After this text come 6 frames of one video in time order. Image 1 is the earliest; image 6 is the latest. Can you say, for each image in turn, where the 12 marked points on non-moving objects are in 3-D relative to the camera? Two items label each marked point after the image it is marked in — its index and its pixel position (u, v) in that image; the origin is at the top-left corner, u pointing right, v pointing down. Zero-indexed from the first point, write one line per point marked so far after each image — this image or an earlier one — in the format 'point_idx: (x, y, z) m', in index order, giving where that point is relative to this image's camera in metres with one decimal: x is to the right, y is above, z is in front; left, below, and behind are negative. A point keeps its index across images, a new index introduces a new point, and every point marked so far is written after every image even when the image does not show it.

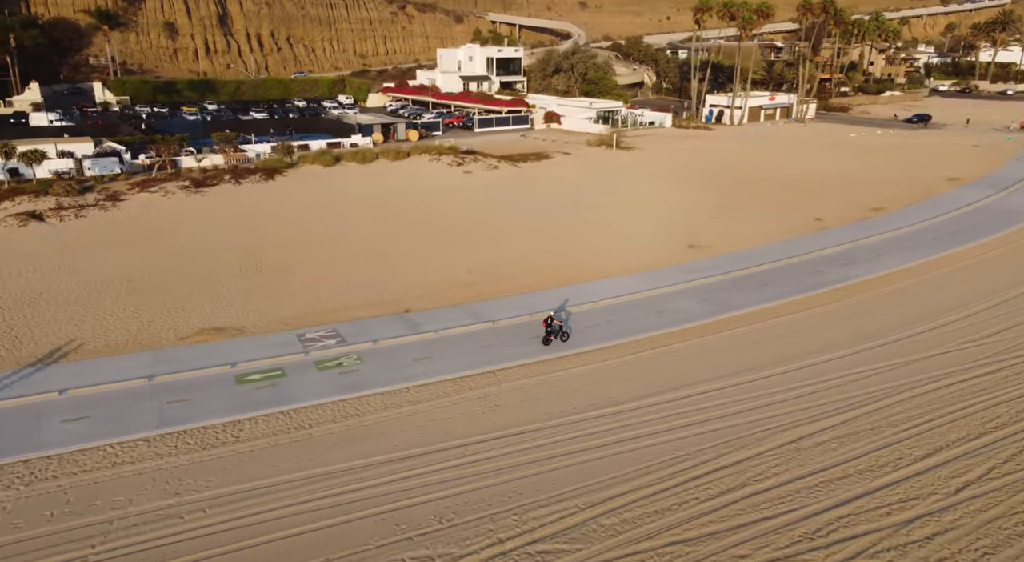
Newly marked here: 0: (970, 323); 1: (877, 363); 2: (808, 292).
0: (+11.2, -0.9, +17.4) m
1: (+7.6, -1.6, +14.9) m
2: (+8.1, -0.2, +19.4) m
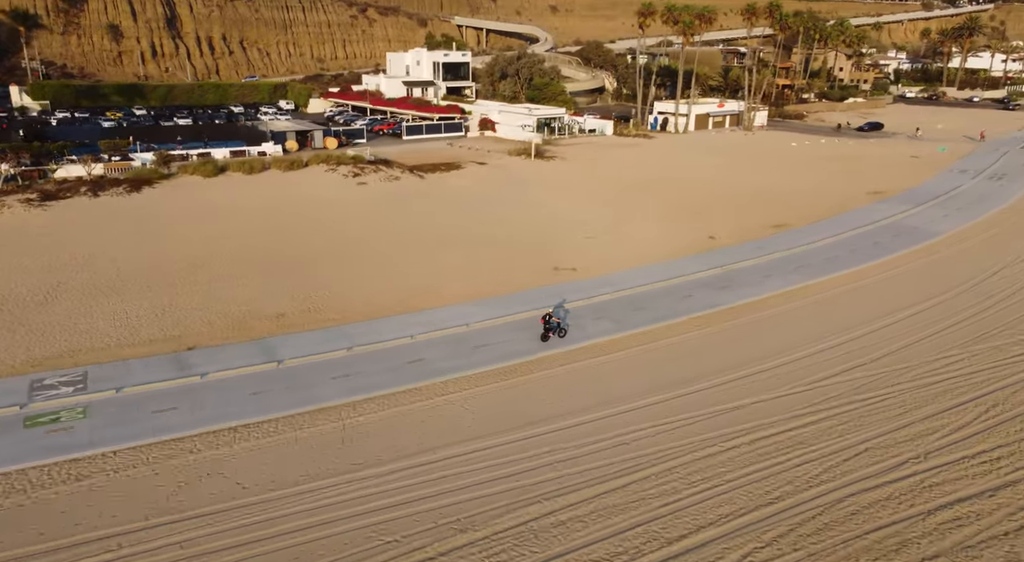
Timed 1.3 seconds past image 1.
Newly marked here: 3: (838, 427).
0: (+6.8, -1.6, +15.8) m
1: (+3.3, -2.4, +13.2) m
2: (+3.7, -1.0, +17.8) m
3: (+5.7, -2.6, +12.7) m
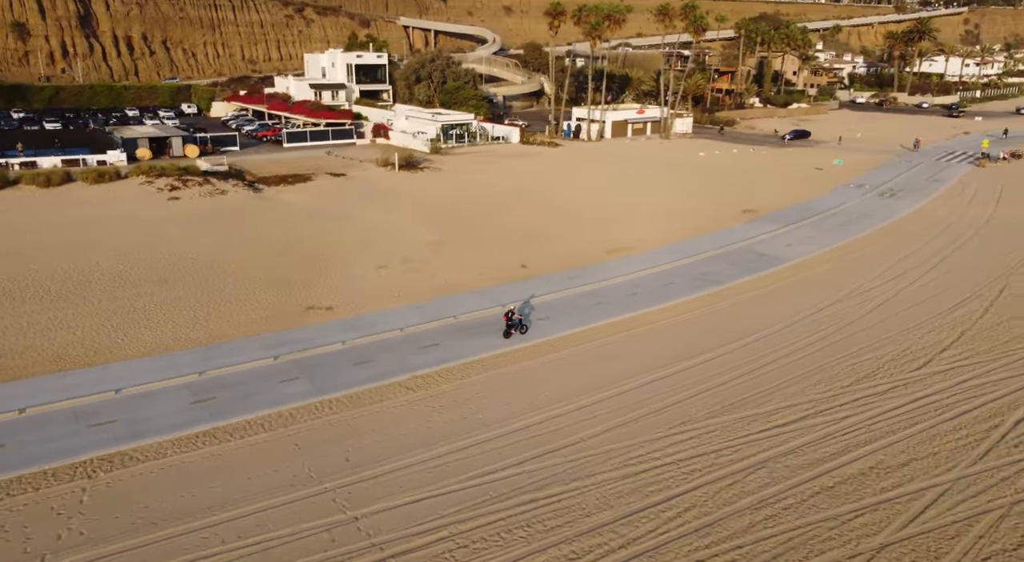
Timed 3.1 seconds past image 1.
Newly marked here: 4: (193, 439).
0: (+0.4, -2.7, +13.0) m
1: (-3.1, -3.4, +10.3) m
2: (-2.8, -2.0, +14.8) m
3: (-0.7, -3.6, +9.8) m
4: (-5.4, -2.7, +12.5) m
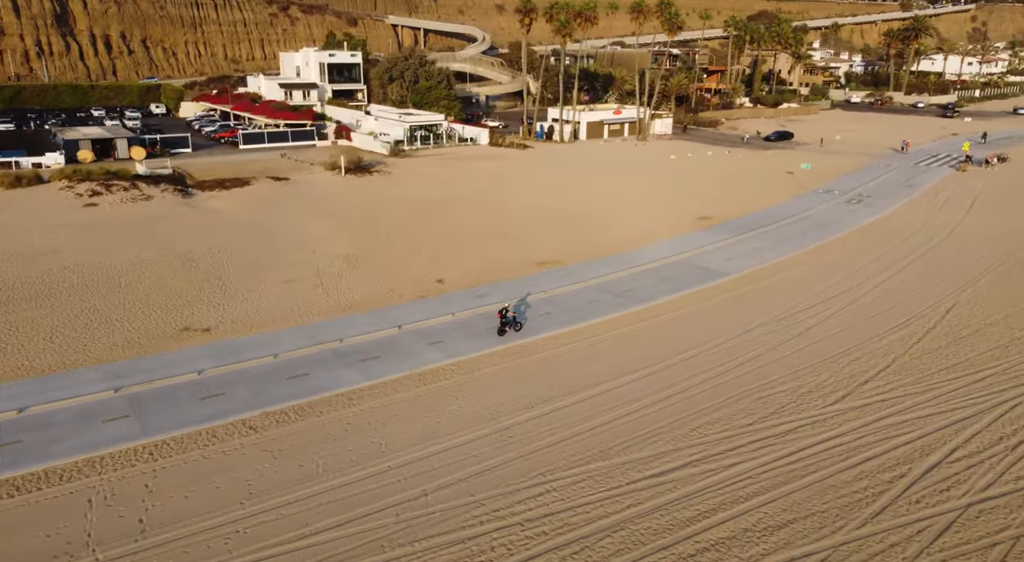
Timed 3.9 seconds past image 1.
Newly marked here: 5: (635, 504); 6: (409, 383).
0: (-2.2, -3.2, +11.5) m
1: (-5.7, -3.9, +8.8) m
2: (-5.3, -2.5, +13.3) m
3: (-3.3, -4.1, +8.3) m
4: (-8.0, -3.1, +11.1) m
5: (+1.8, -3.4, +11.0) m
6: (-2.0, -2.1, +15.2) m
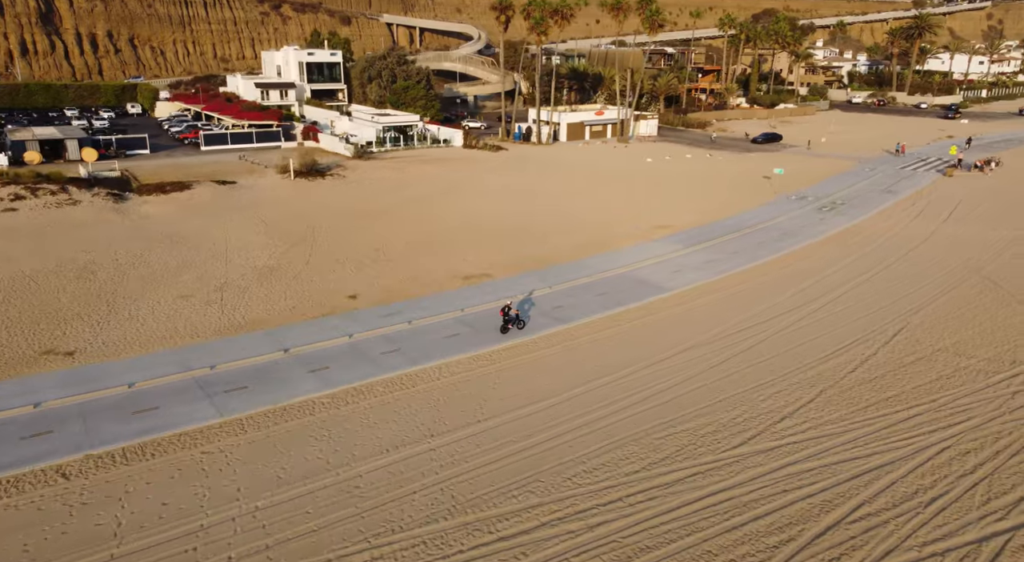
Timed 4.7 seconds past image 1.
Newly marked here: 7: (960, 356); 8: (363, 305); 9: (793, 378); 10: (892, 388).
0: (-4.6, -3.6, +10.0) m
1: (-8.1, -4.3, +7.4) m
2: (-7.8, -2.9, +11.9) m
3: (-5.8, -4.5, +6.9) m
4: (-10.5, -3.6, +9.7) m
5: (-0.6, -3.9, +9.5) m
6: (-4.4, -2.5, +13.8) m
7: (+10.5, -1.7, +16.9) m
8: (-4.0, -0.6, +19.6) m
9: (+6.2, -2.1, +16.0) m
10: (+8.1, -2.3, +15.4) m
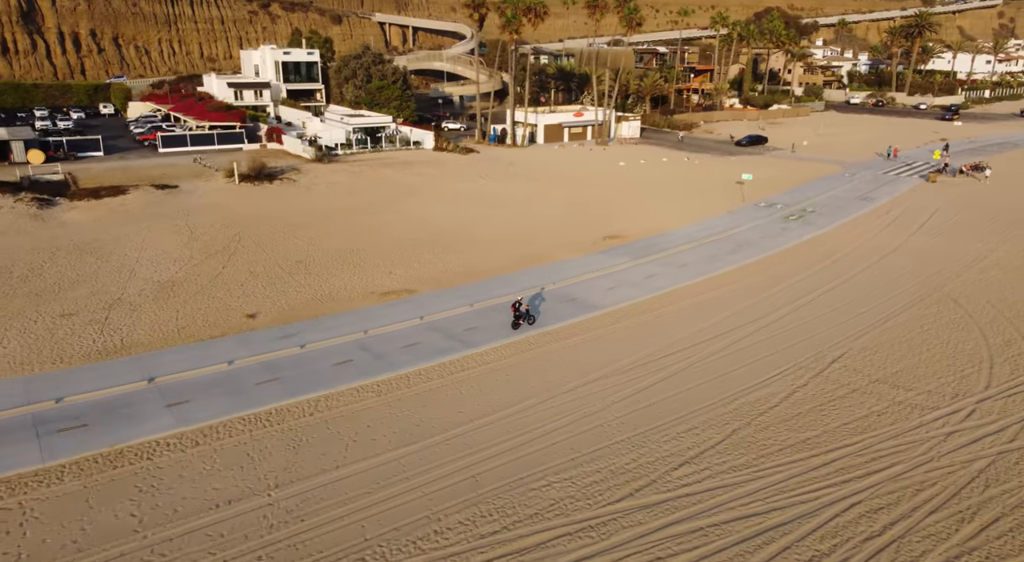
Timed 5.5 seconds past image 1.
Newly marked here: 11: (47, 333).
0: (-7.0, -4.1, +8.6) m
1: (-10.5, -4.8, +6.0) m
2: (-10.1, -3.4, +10.5) m
3: (-8.1, -5.0, +5.4) m
4: (-12.8, -4.0, +8.3) m
5: (-3.0, -4.4, +8.1) m
6: (-6.7, -3.0, +12.3) m
7: (+8.2, -2.3, +15.4) m
8: (-6.3, -1.1, +18.2) m
9: (+3.9, -2.6, +14.5) m
10: (+5.8, -2.8, +13.8) m
11: (-10.6, -1.2, +17.5) m
